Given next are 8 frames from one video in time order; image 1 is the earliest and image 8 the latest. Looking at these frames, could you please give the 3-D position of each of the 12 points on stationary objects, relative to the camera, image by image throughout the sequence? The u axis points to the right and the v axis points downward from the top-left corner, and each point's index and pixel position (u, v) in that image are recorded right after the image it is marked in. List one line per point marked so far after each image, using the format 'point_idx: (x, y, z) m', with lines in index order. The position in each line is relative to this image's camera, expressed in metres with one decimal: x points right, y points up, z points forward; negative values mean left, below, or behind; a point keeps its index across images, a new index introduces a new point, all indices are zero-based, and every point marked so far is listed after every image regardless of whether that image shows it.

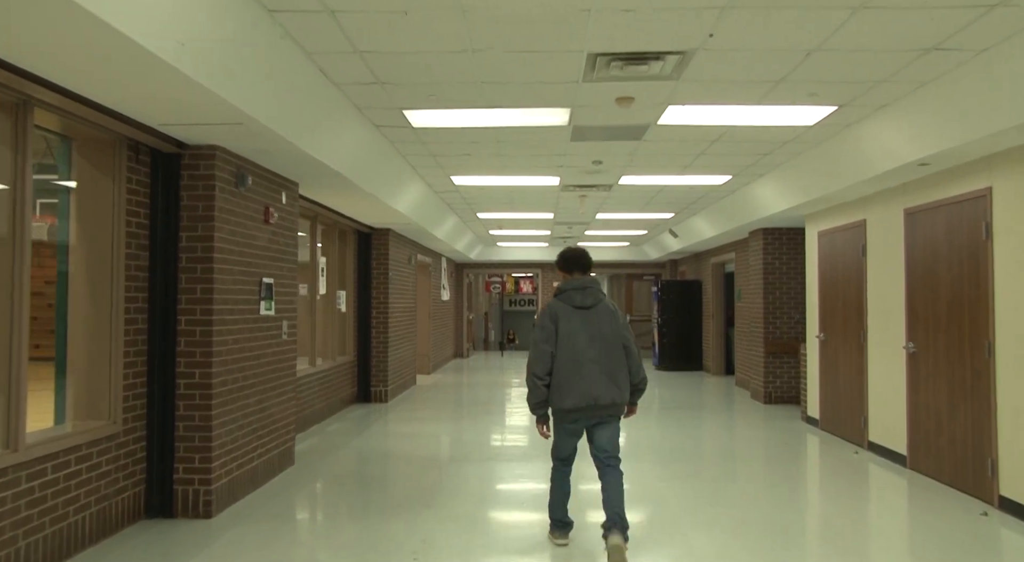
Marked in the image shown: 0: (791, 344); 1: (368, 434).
0: (+3.8, -0.9, +9.5) m
1: (-1.6, -1.7, +7.9) m
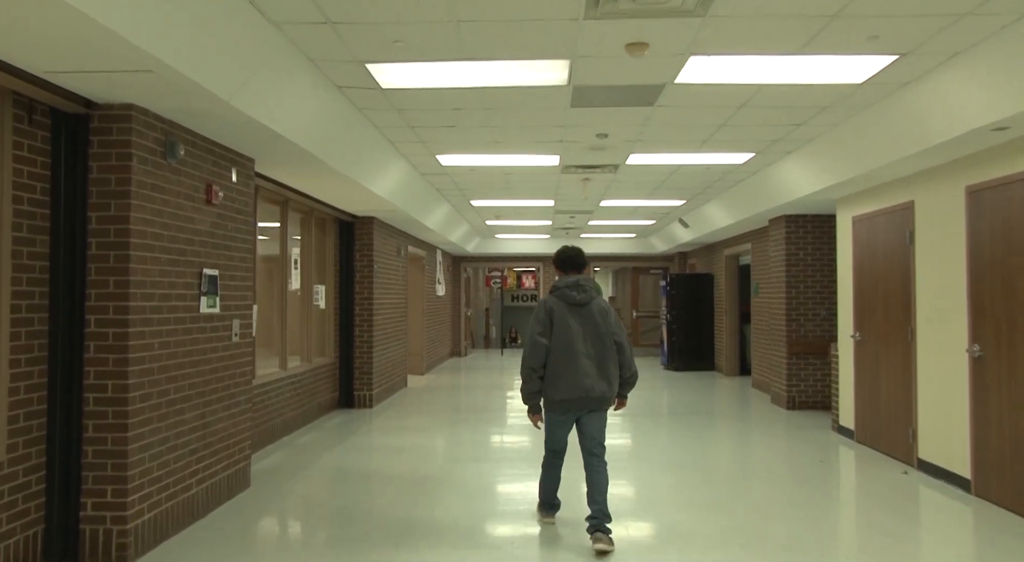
0: (+3.8, -0.8, +8.7) m
1: (-1.7, -1.7, +7.1) m
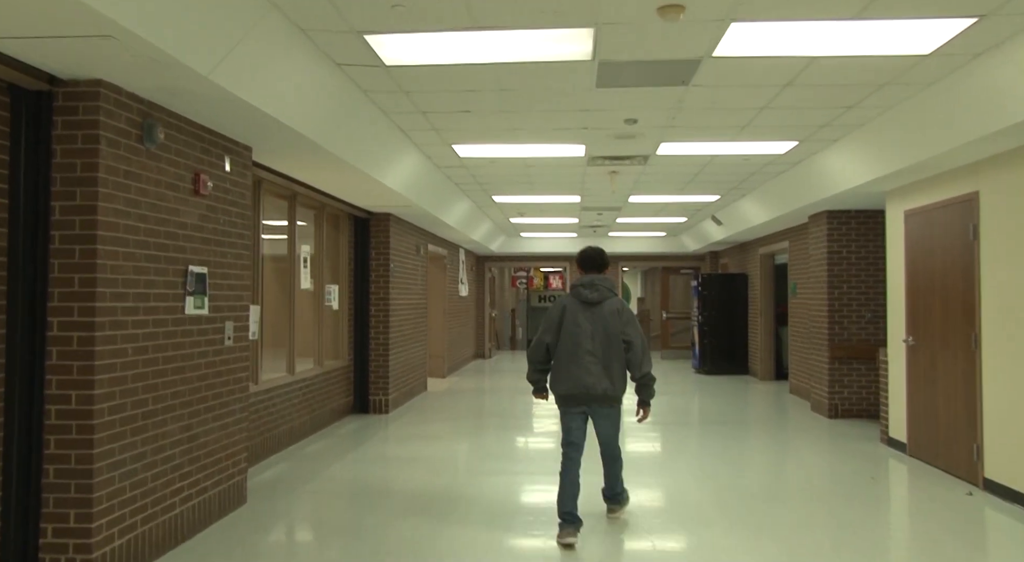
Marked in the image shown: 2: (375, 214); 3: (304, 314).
0: (+4.1, -0.8, +8.1) m
1: (-1.5, -1.7, +6.7) m
2: (-1.7, +0.8, +8.6) m
3: (-2.2, -0.3, +7.2) m
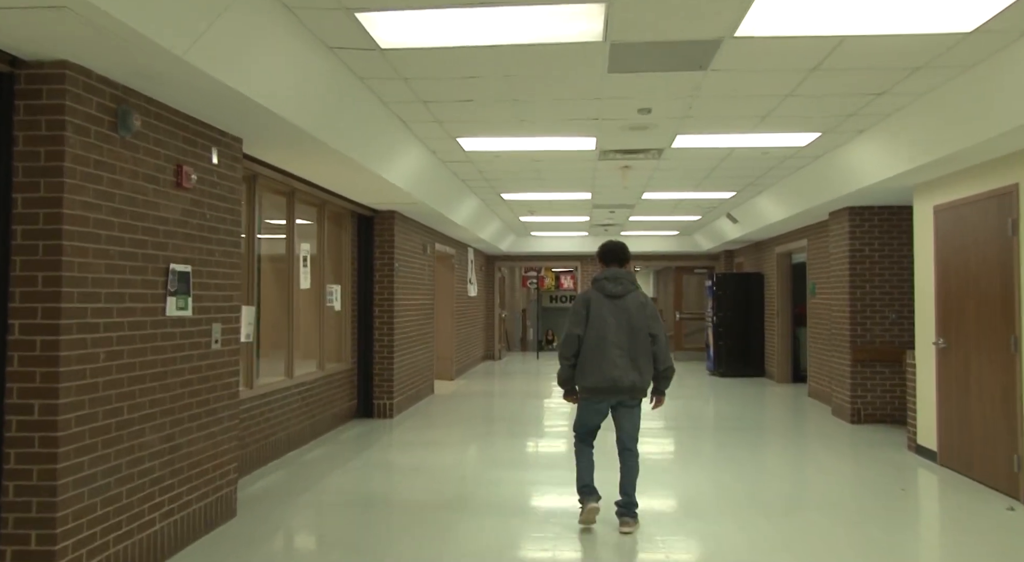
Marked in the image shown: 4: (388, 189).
0: (+4.1, -0.7, +7.7) m
1: (-1.4, -1.7, +6.4) m
2: (-1.6, +0.8, +8.3) m
3: (-2.1, -0.3, +7.0) m
4: (-1.2, +0.9, +6.6) m
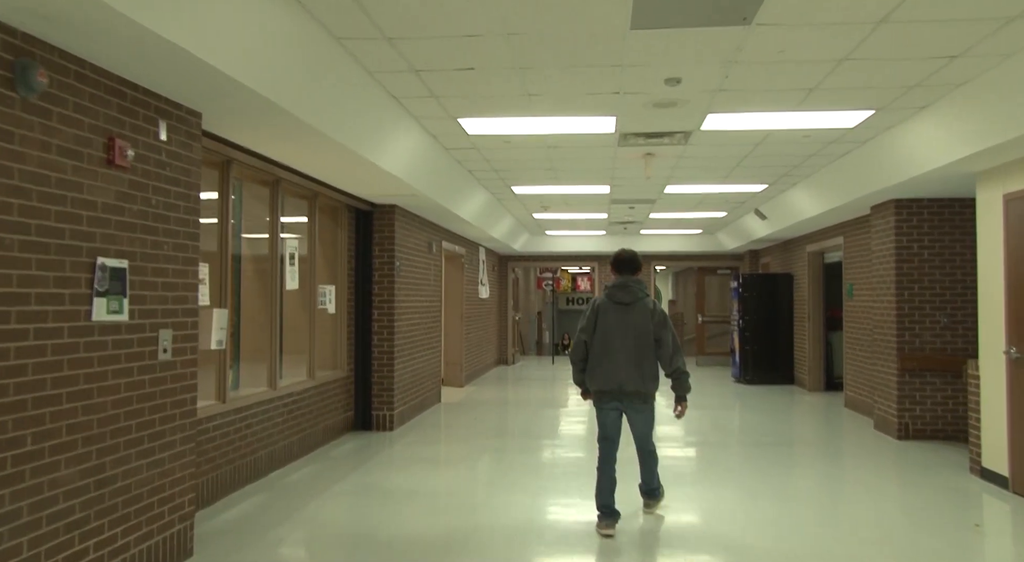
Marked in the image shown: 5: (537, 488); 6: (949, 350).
0: (+4.2, -0.7, +6.9) m
1: (-1.3, -1.7, +5.8) m
2: (-1.5, +0.8, +7.7) m
3: (-2.0, -0.3, +6.3) m
4: (-1.1, +0.9, +6.0) m
5: (+0.2, -1.8, +5.8) m
6: (+4.4, -0.7, +6.9) m
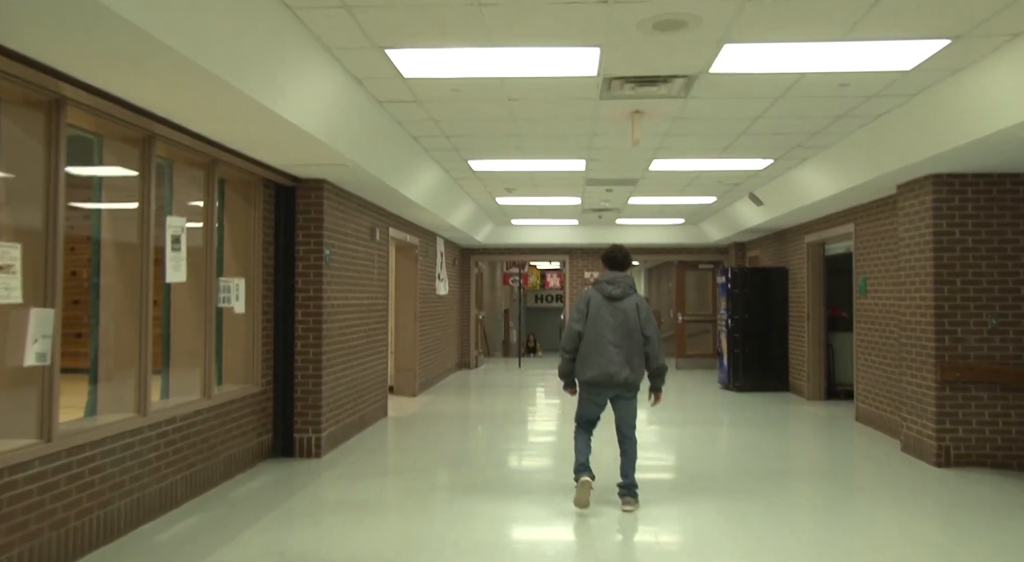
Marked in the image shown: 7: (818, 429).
0: (+3.9, -0.7, +5.7) m
1: (-1.6, -1.6, +4.4) m
2: (-1.9, +0.9, +6.2) m
3: (-2.3, -0.3, +4.9) m
4: (-1.4, +0.9, +4.6) m
5: (-0.1, -1.7, +4.5) m
6: (+4.0, -0.6, +5.7) m
7: (+3.5, -1.7, +7.9) m
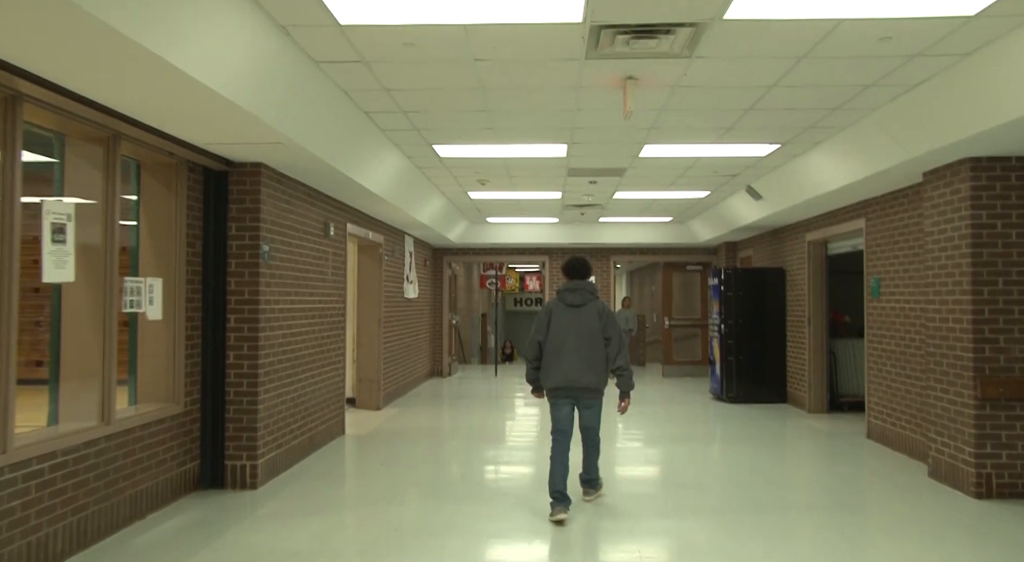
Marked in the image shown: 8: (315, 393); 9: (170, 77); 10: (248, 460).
0: (+3.7, -0.7, +5.0) m
1: (-1.8, -1.6, +3.5) m
2: (-2.1, +0.9, +5.3) m
3: (-2.5, -0.3, +4.0) m
4: (-1.6, +0.9, +3.7) m
5: (-0.3, -1.7, +3.6) m
6: (+3.8, -0.6, +5.0) m
7: (+3.2, -1.7, +7.1) m
8: (-1.9, -1.1, +6.6) m
9: (-1.6, +0.9, +3.3) m
10: (-2.0, -1.4, +5.3) m
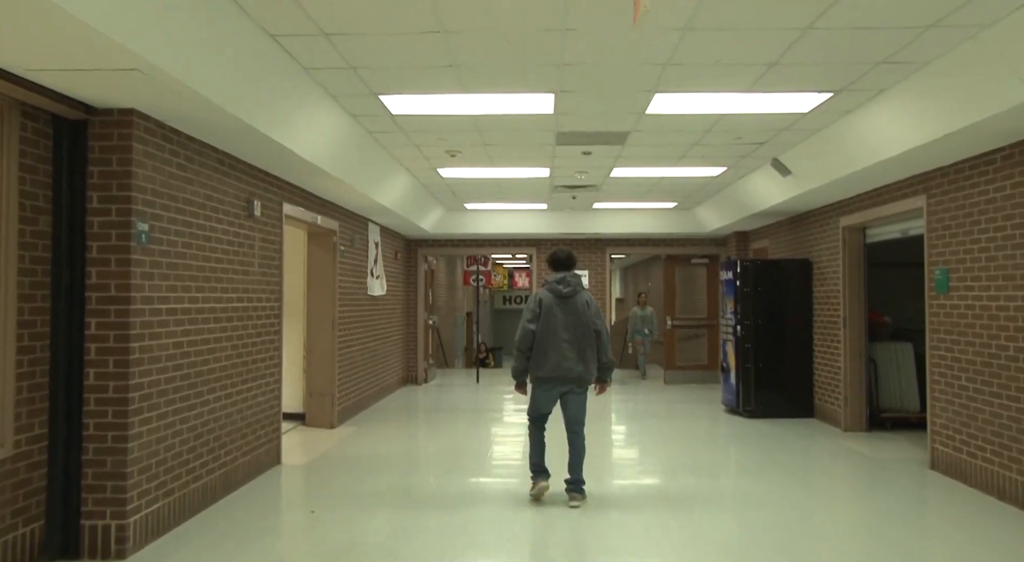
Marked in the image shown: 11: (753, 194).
0: (+3.5, -0.6, +3.6) m
1: (-2.0, -1.5, +2.0) m
2: (-2.3, +0.9, +3.9) m
3: (-2.7, -0.2, +2.5) m
4: (-1.8, +1.0, +2.2) m
5: (-0.4, -1.6, +2.2) m
6: (+3.6, -0.6, +3.6) m
7: (+3.0, -1.7, +5.7) m
8: (-2.1, -1.0, +5.2) m
9: (-1.8, +1.0, +1.9) m
10: (-2.2, -1.3, +3.8) m
11: (+2.7, +1.0, +7.6) m
